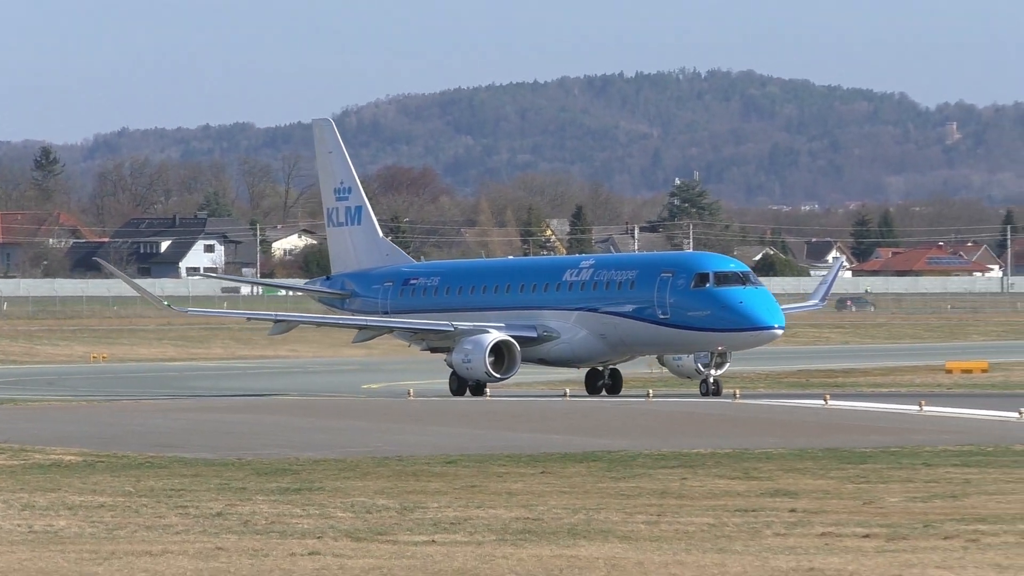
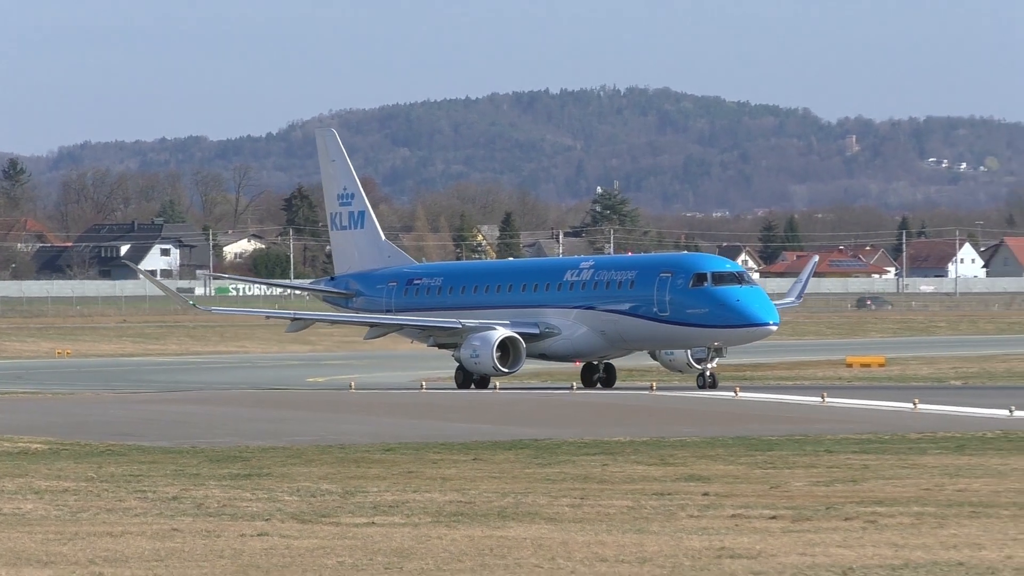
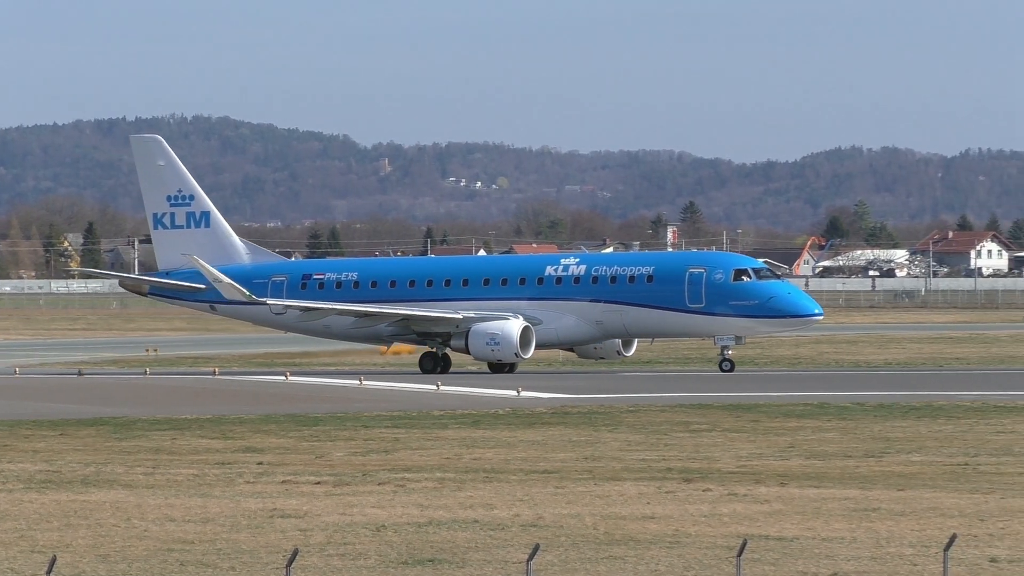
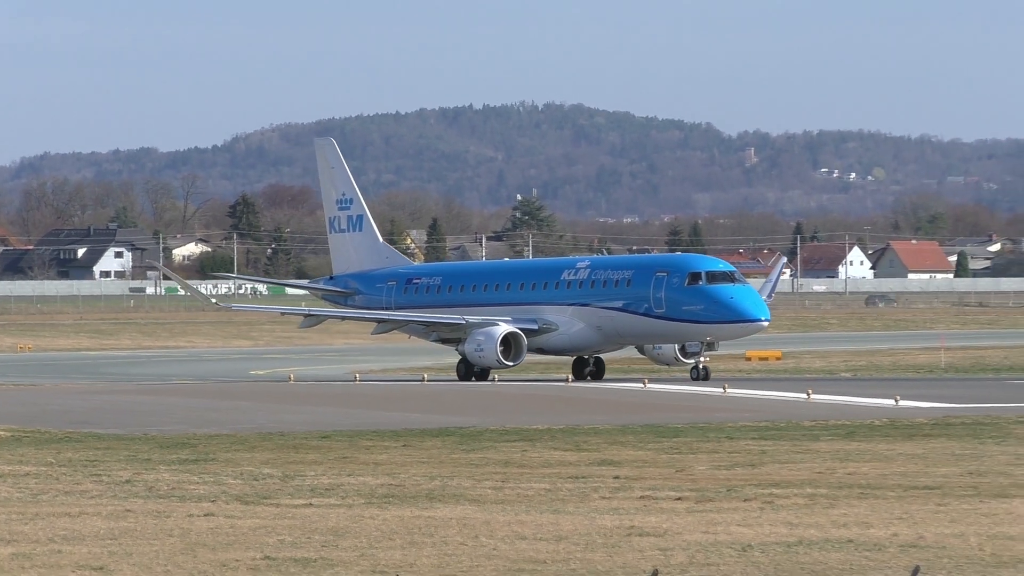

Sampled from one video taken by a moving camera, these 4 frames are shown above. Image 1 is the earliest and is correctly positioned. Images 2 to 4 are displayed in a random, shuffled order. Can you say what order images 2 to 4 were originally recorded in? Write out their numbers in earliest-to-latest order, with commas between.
2, 4, 3
